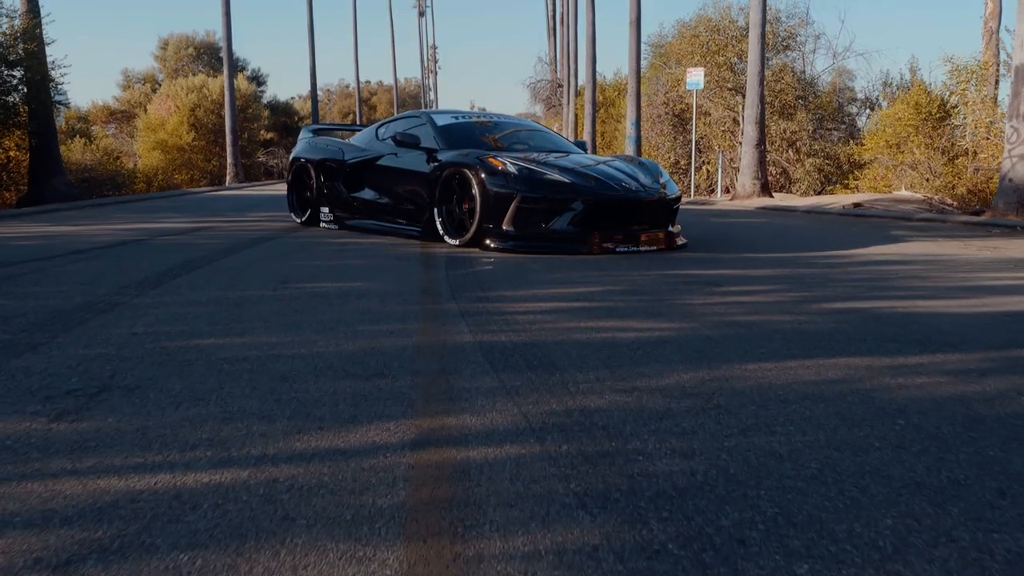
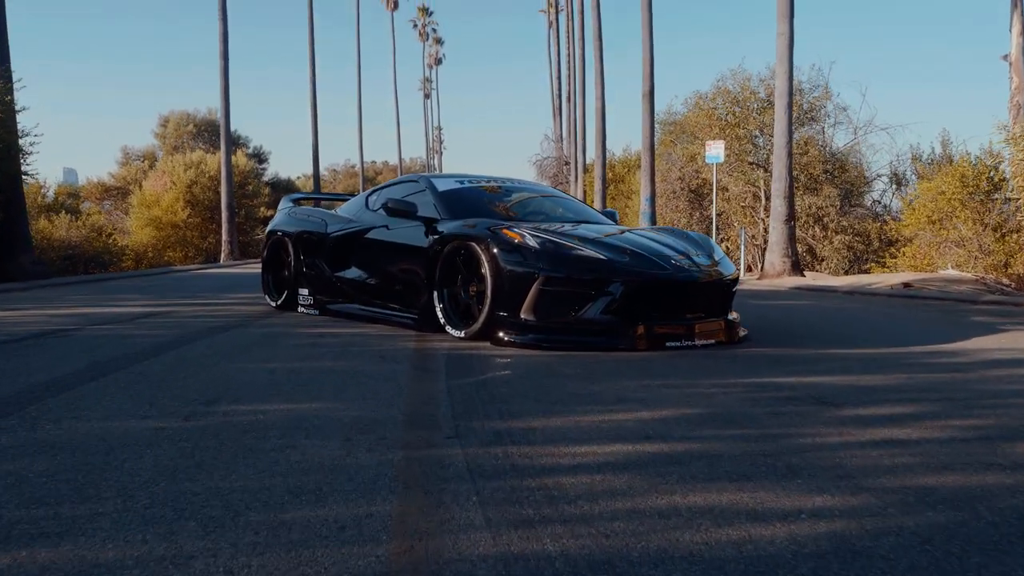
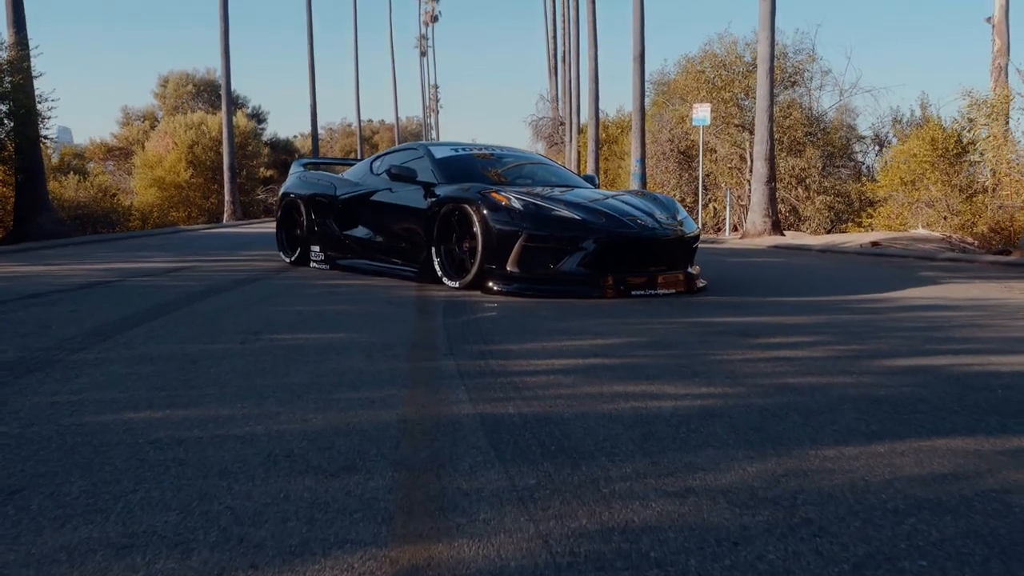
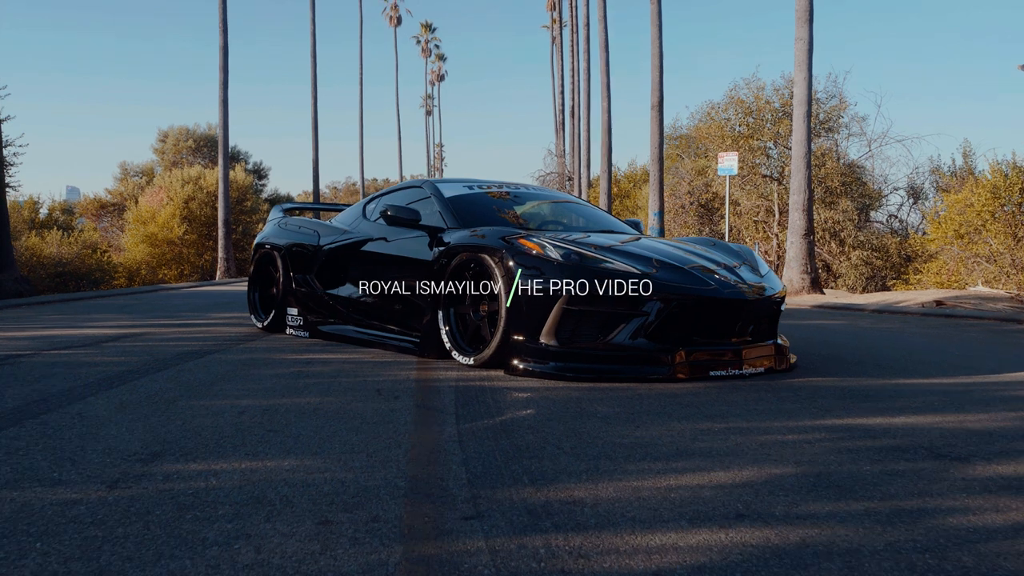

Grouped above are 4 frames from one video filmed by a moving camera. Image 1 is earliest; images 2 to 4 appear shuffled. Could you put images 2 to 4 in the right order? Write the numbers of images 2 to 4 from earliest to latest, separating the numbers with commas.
3, 2, 4
